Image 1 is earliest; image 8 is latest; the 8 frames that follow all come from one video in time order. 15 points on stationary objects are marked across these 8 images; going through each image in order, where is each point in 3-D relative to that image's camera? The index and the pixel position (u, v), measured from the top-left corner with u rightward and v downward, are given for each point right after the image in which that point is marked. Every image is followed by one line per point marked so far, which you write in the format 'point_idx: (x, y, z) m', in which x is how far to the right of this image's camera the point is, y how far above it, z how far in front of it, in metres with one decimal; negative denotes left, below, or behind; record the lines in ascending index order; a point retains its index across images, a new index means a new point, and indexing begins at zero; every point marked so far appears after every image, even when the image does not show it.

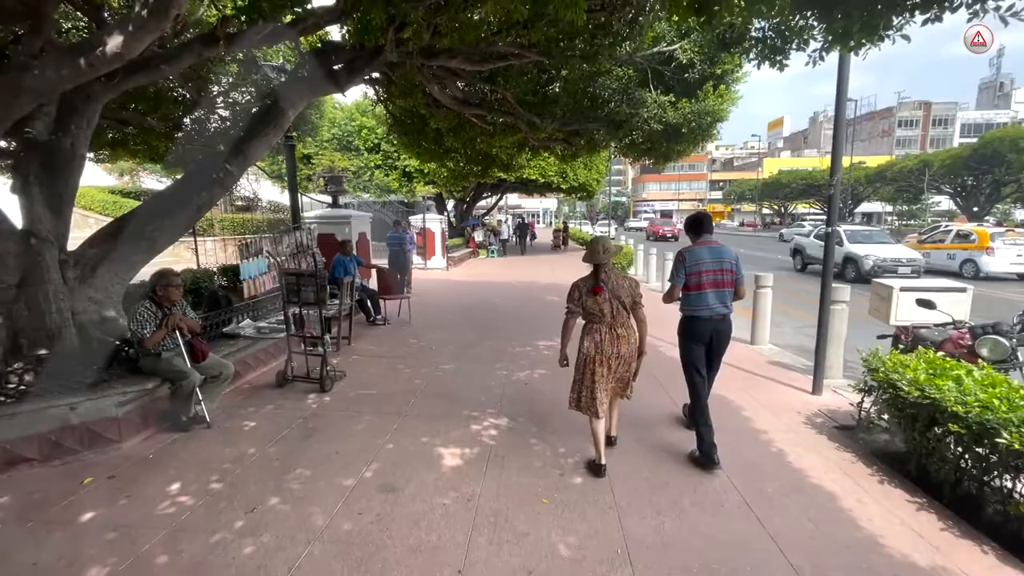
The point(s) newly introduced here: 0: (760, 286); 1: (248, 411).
0: (+3.9, 0.0, +7.5) m
1: (-2.5, -1.2, +4.5) m
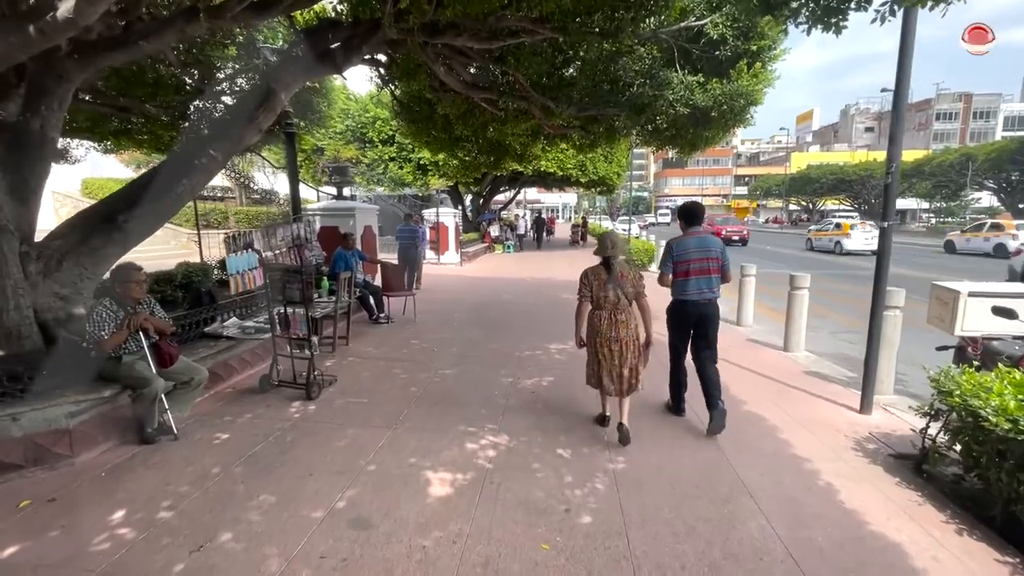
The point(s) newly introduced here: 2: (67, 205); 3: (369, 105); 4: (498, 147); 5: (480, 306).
0: (+4.1, 0.0, +6.8) m
1: (-2.5, -1.2, +4.1) m
2: (-16.6, +3.1, +17.6) m
3: (-5.6, +7.2, +18.3) m
4: (-0.3, +2.8, +9.1) m
5: (-0.6, -0.3, +9.4) m
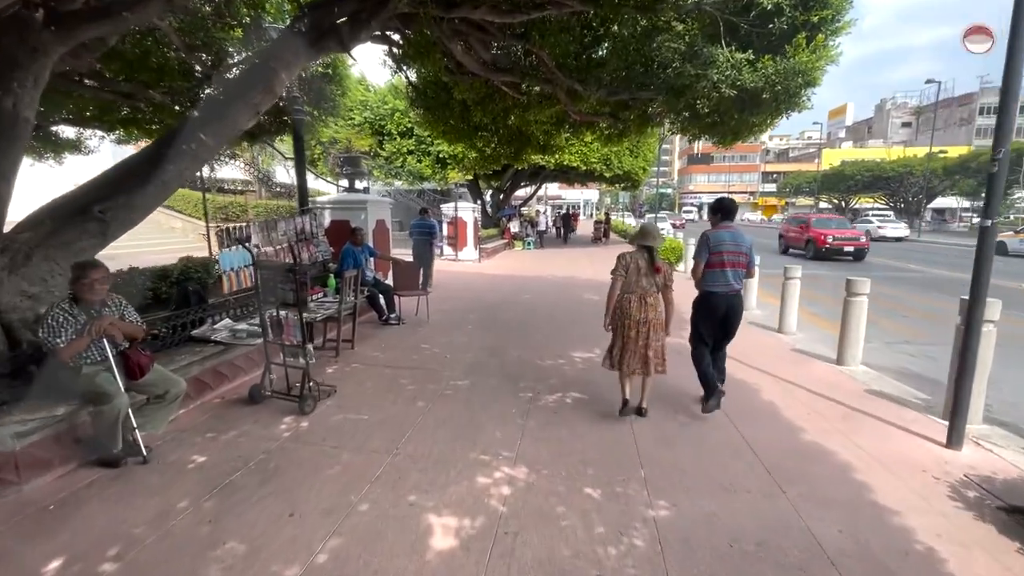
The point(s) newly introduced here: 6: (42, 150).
0: (+4.4, -0.1, +6.0) m
1: (-2.4, -1.2, +3.6) m
2: (-15.9, +3.4, +17.7) m
3: (-4.7, +7.3, +17.9) m
4: (+0.1, +2.8, +8.5) m
5: (-0.3, -0.3, +8.8) m
6: (-9.9, +2.9, +9.9) m
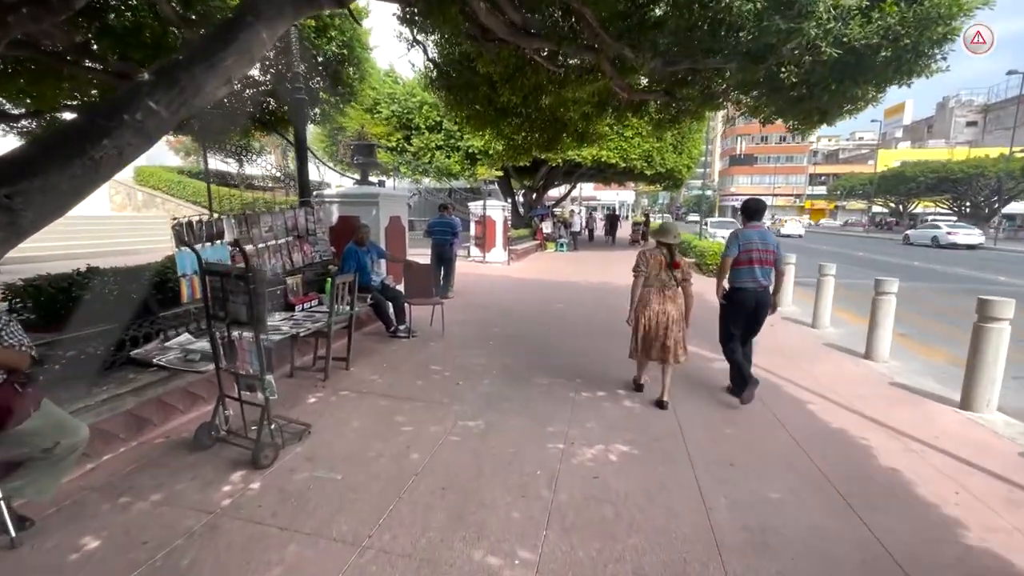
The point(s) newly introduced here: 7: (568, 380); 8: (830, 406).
0: (+4.6, -0.3, +4.6) m
1: (-2.3, -1.2, +2.7) m
2: (-14.7, +3.6, +17.6) m
3: (-3.5, +7.3, +17.1) m
4: (+0.7, +2.6, +7.4) m
5: (+0.2, -0.5, +7.7) m
6: (-9.2, +3.0, +9.4) m
7: (+0.6, -1.0, +4.9) m
8: (+3.2, -1.2, +4.7) m
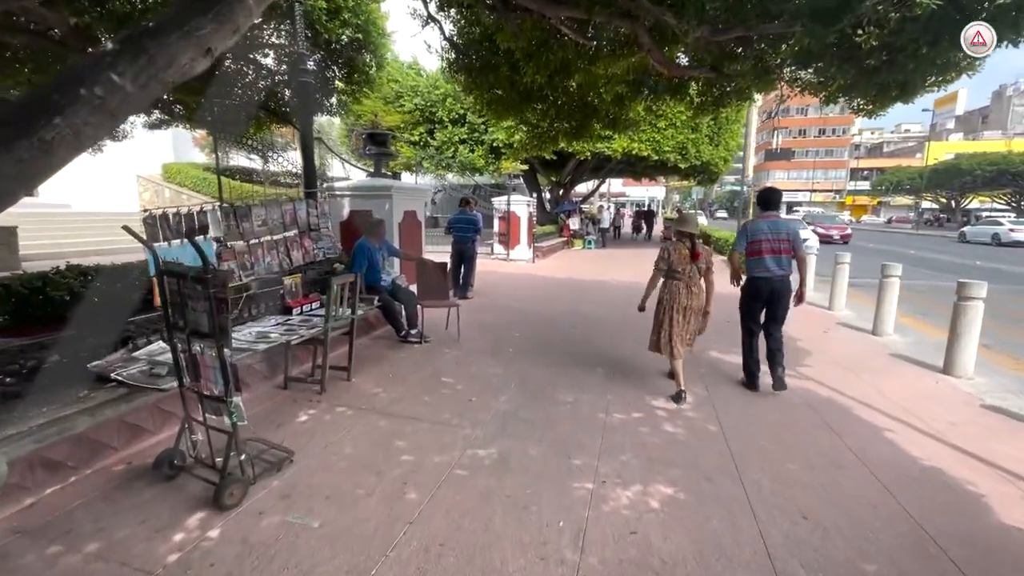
0: (+4.8, -0.3, +3.7) m
1: (-2.2, -1.2, +2.2) m
2: (-13.7, +3.8, +17.7) m
3: (-2.5, +7.3, +16.6) m
4: (+1.0, +2.6, +6.7) m
5: (+0.6, -0.5, +7.1) m
6: (-8.7, +3.1, +9.3) m
7: (+0.8, -1.0, +4.3) m
8: (+3.3, -1.2, +3.9) m
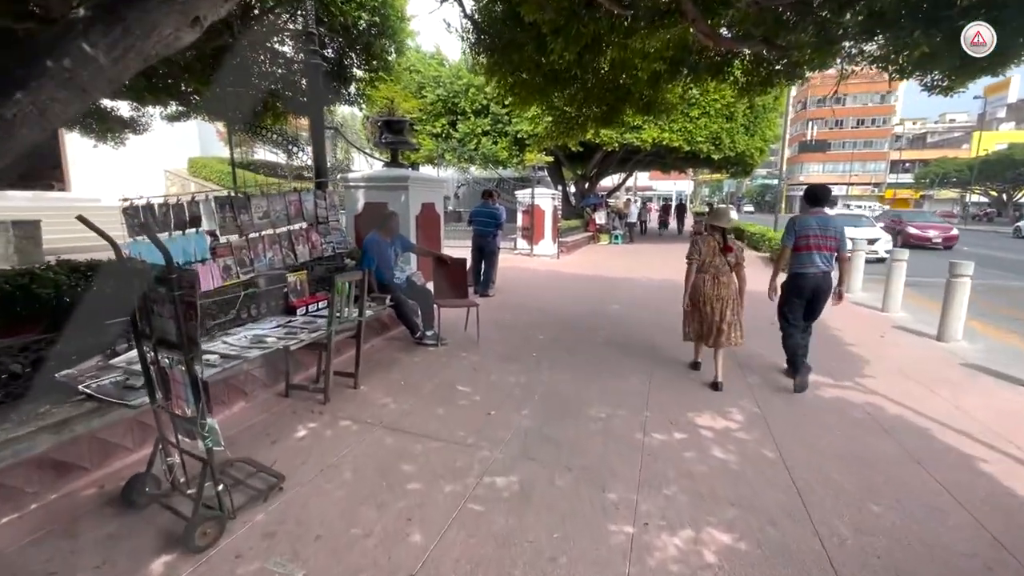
0: (+5.0, -0.4, +3.0) m
1: (-2.1, -1.3, +1.8) m
2: (-12.8, +4.0, +17.9) m
3: (-1.7, +7.5, +16.1) m
4: (+1.3, +2.6, +6.2) m
5: (+0.9, -0.4, +6.6) m
6: (-8.3, +3.2, +9.2) m
7: (+1.0, -1.0, +3.8) m
8: (+3.5, -1.2, +3.2) m
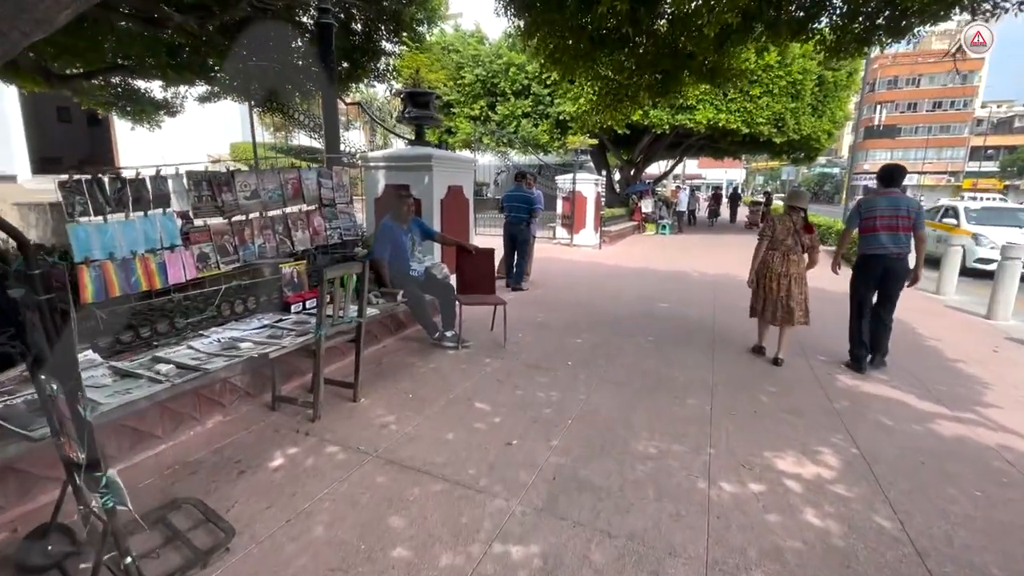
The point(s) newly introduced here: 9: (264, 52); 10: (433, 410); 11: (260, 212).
0: (+5.1, -0.5, +1.8) m
1: (-2.1, -1.2, +1.3) m
2: (-11.3, +4.6, +18.1) m
3: (-0.3, +7.8, +15.3) m
4: (+1.8, +2.6, +5.2) m
5: (+1.3, -0.4, +5.7) m
6: (-7.5, +3.5, +9.0) m
7: (+1.1, -1.0, +3.0) m
8: (+3.6, -1.3, +2.2) m
9: (-3.7, +3.5, +6.9) m
10: (-0.6, -0.8, +3.3) m
11: (-1.8, +0.6, +3.4) m
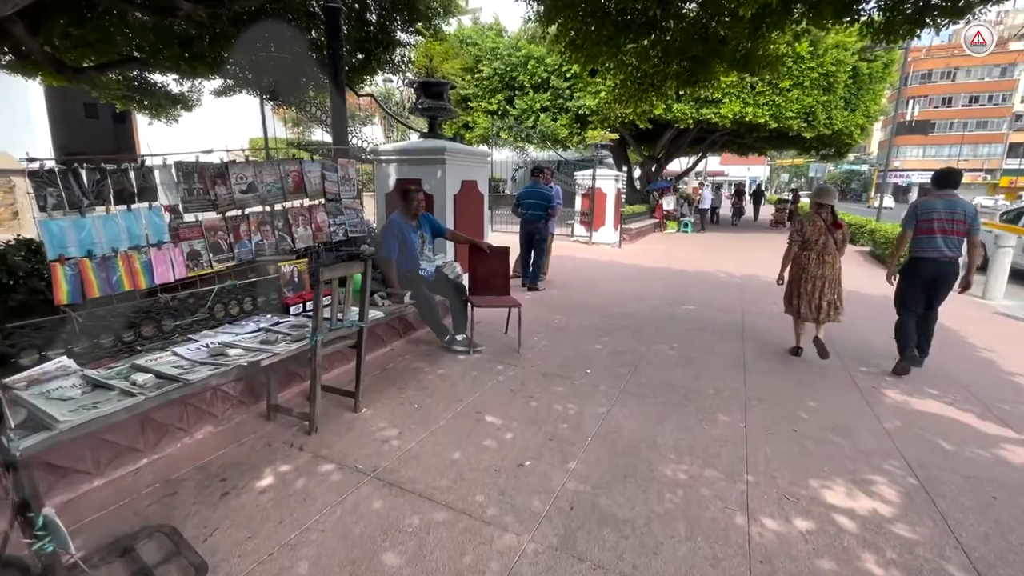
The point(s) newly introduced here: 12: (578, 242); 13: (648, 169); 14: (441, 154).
0: (+5.1, -0.6, +1.4) m
1: (-2.1, -1.3, +1.1) m
2: (-10.6, +4.8, +18.1) m
3: (+0.3, +7.9, +14.9) m
4: (+2.0, +2.6, +4.9) m
5: (+1.5, -0.4, +5.4) m
6: (-7.2, +3.6, +9.0) m
7: (+1.2, -1.0, +2.6) m
8: (+3.6, -1.4, +1.8) m
9: (-3.4, +3.5, +6.8) m
10: (-0.5, -0.9, +3.0) m
11: (-1.7, +0.6, +3.2) m
12: (+1.7, +1.2, +12.1) m
13: (+5.5, +4.8, +19.1) m
14: (-0.8, +1.5, +5.2) m
